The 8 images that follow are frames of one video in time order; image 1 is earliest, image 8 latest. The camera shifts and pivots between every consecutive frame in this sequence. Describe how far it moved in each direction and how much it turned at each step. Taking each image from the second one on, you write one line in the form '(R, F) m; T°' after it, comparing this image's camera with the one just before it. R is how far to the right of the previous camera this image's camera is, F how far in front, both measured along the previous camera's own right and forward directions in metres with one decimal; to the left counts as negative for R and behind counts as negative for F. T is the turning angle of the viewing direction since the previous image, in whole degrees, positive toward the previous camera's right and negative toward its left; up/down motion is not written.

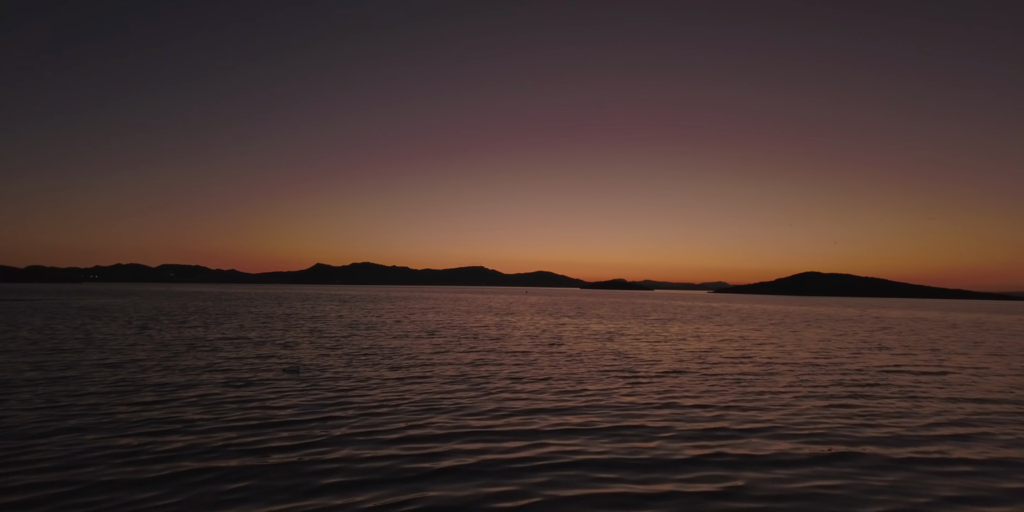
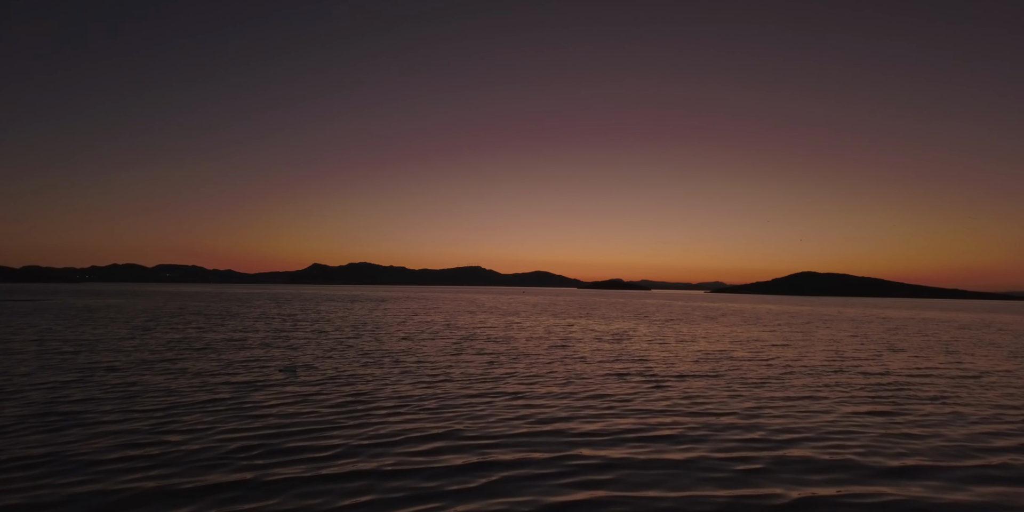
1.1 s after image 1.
(+1.3, -1.1) m; -16°
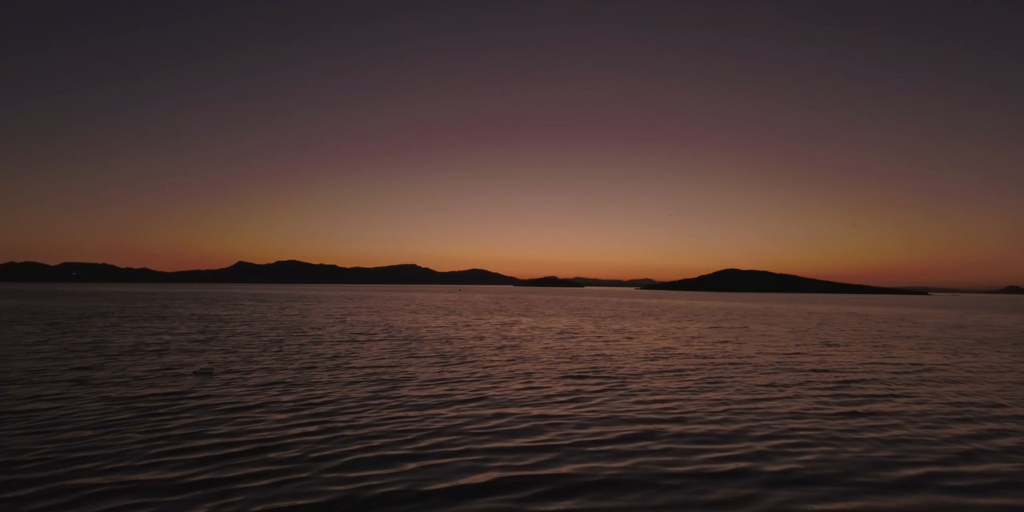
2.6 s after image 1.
(-0.2, +0.2) m; +7°
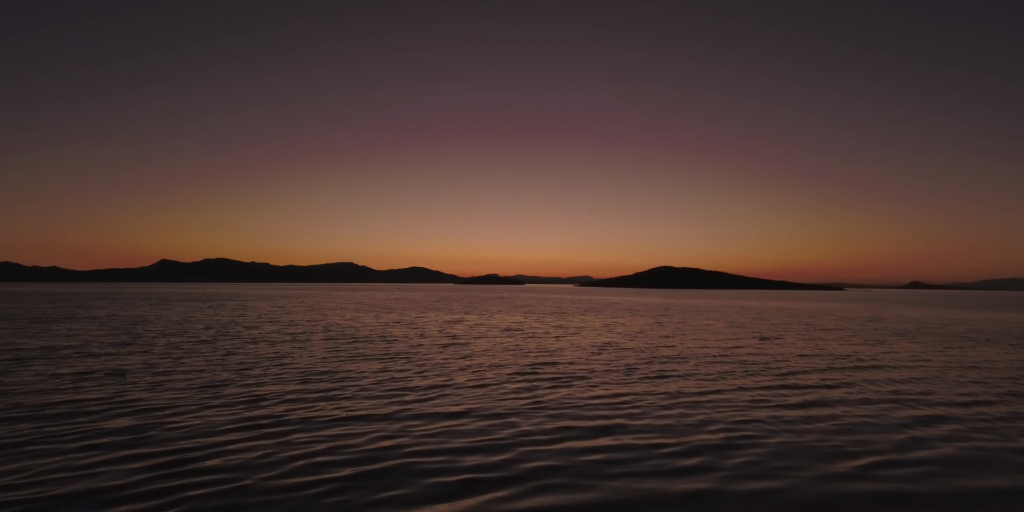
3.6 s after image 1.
(-0.1, +0.1) m; +6°
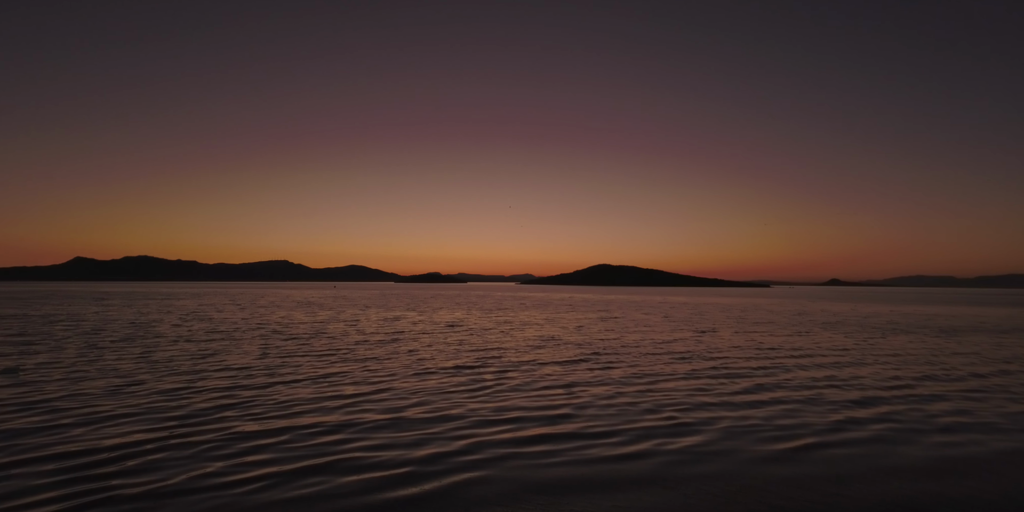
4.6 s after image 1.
(0.0, 0.0) m; +6°
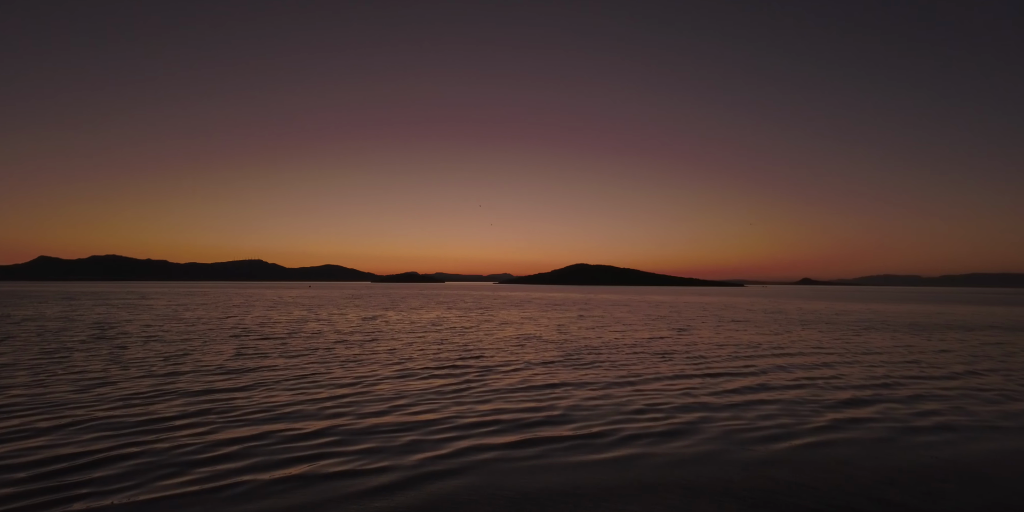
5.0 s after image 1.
(+0.6, -0.1) m; -24°
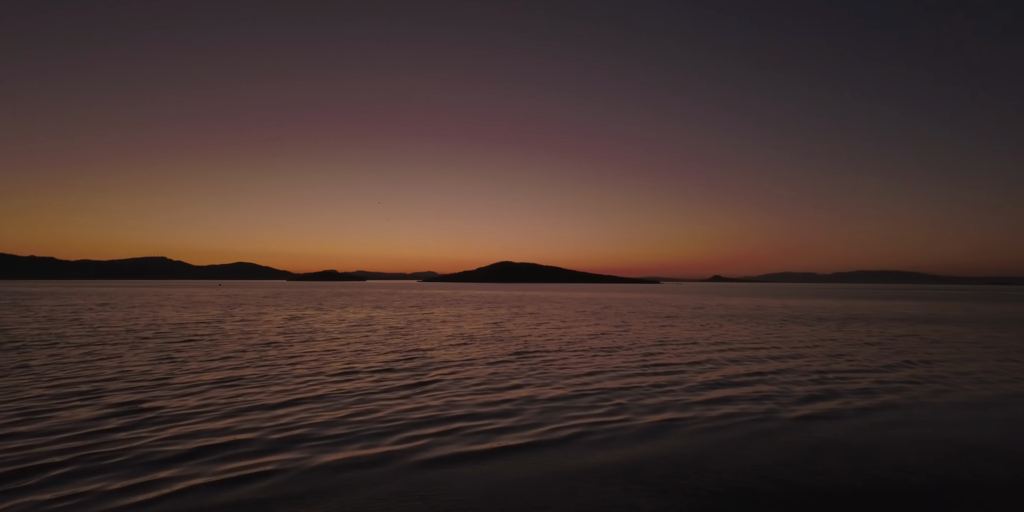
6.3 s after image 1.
(-0.2, +0.2) m; +8°
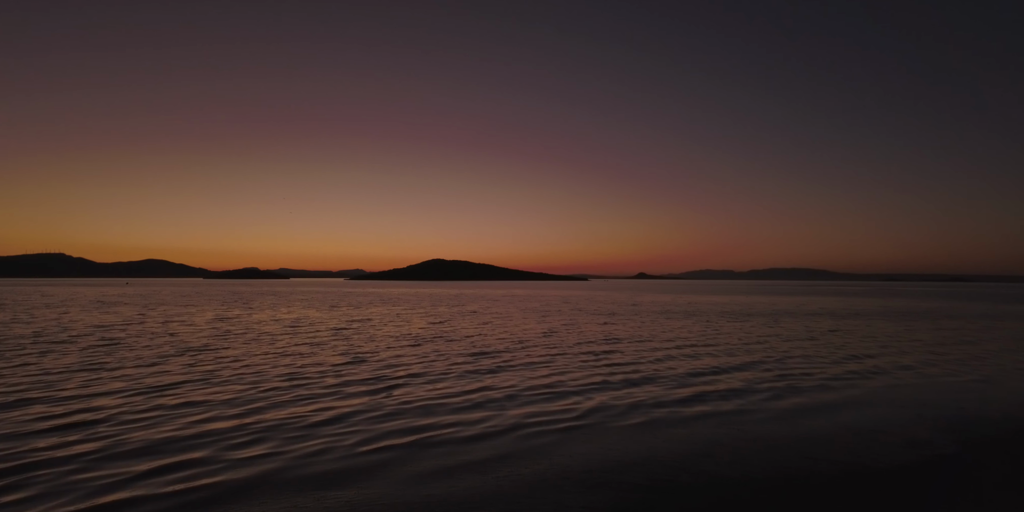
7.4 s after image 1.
(-0.2, +0.2) m; +7°
